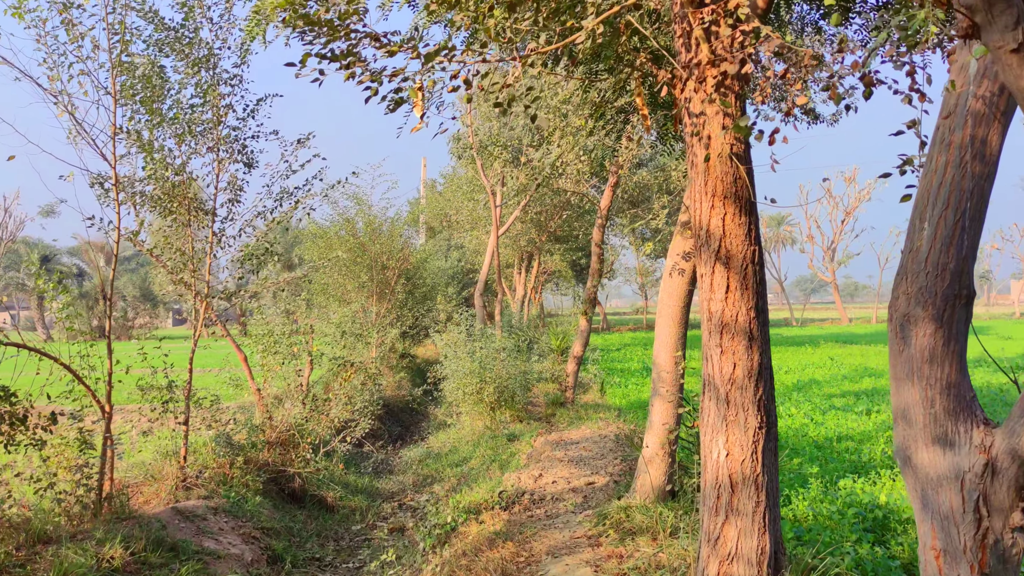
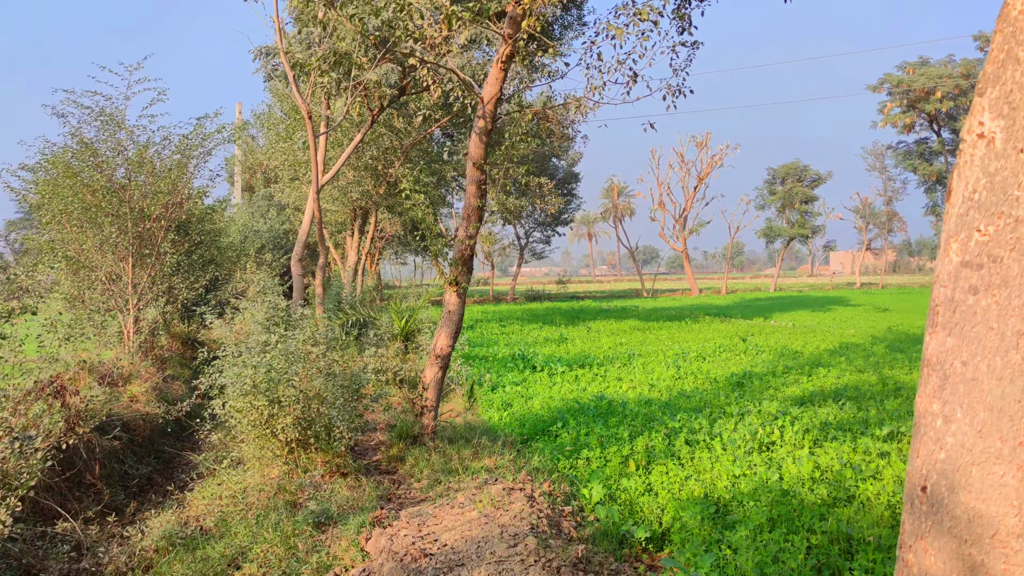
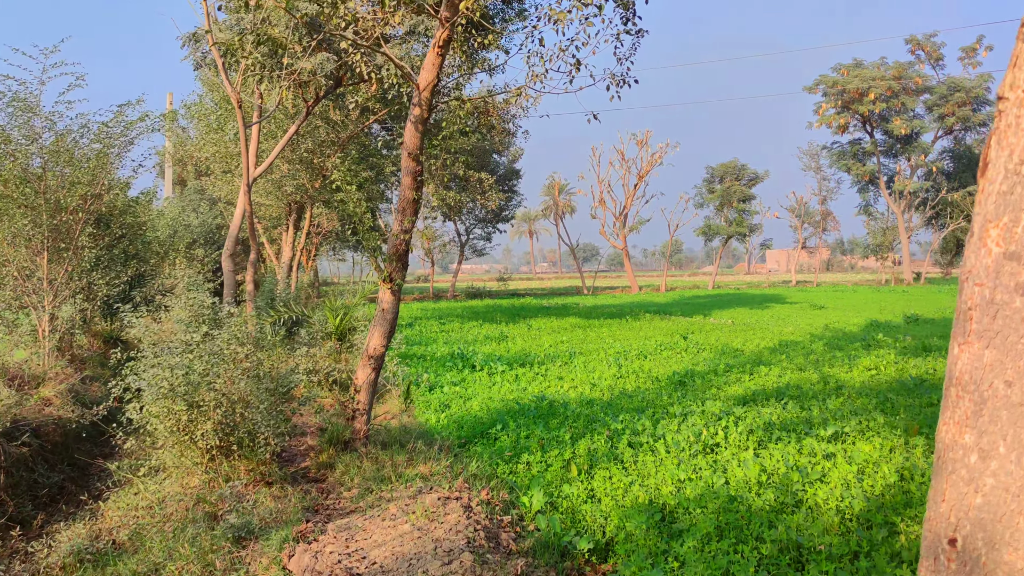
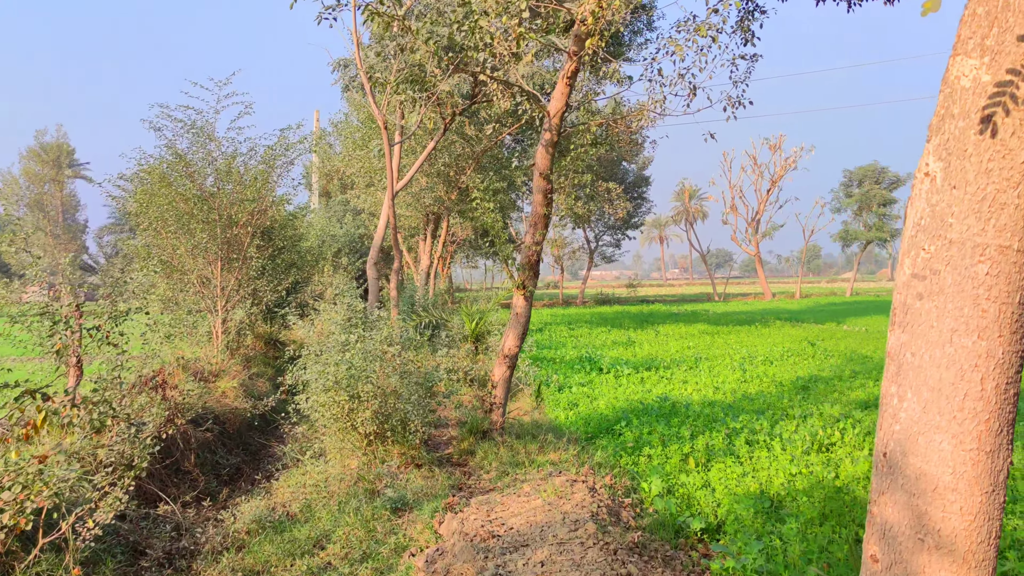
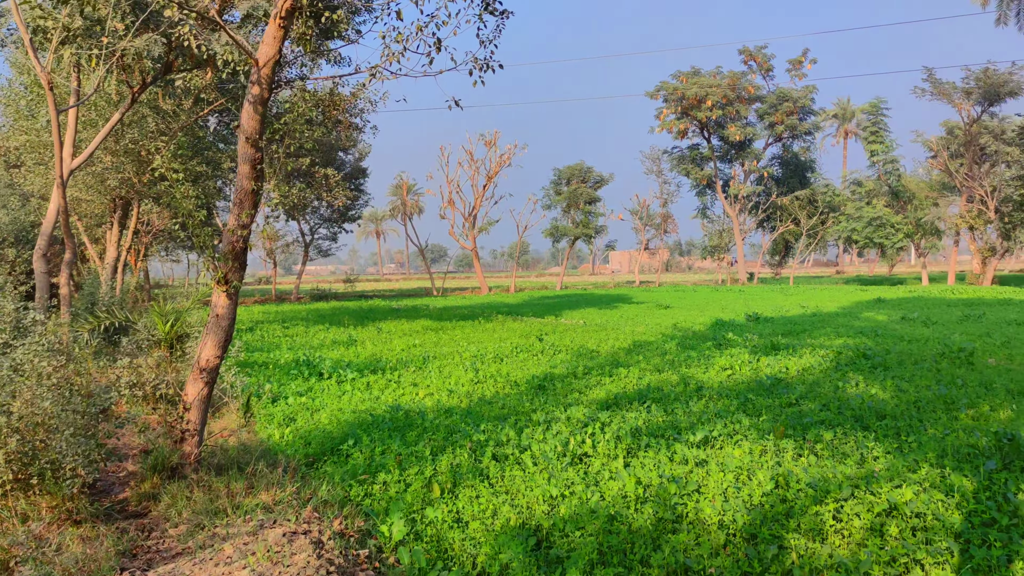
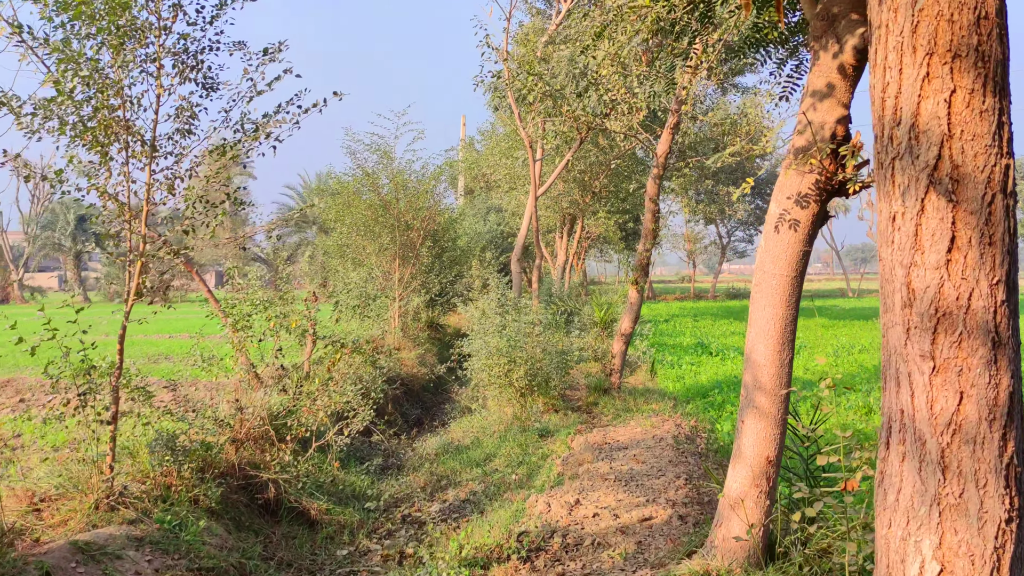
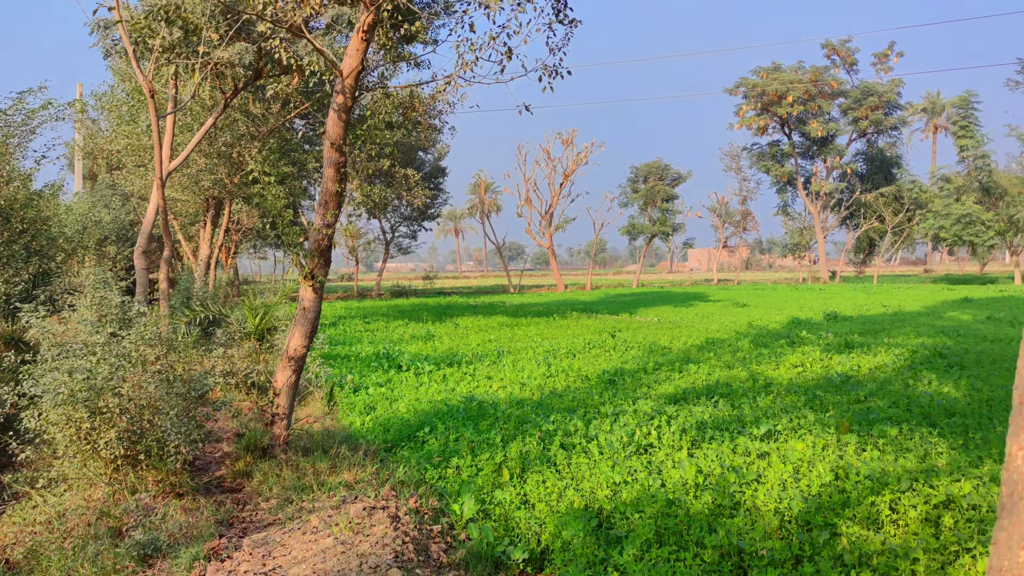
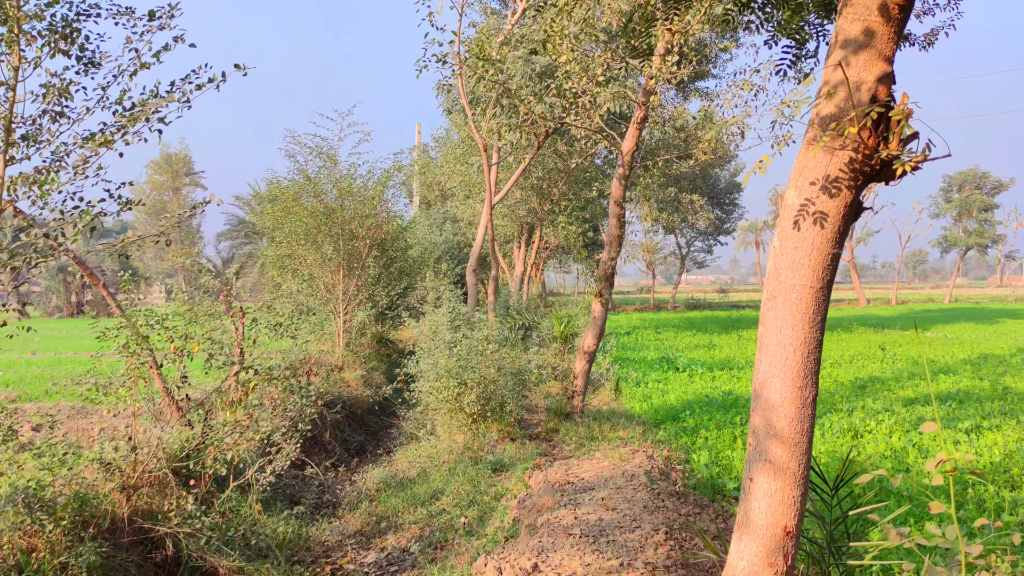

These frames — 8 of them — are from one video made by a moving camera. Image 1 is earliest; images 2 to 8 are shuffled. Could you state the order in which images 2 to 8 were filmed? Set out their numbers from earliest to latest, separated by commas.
6, 8, 4, 2, 3, 7, 5
